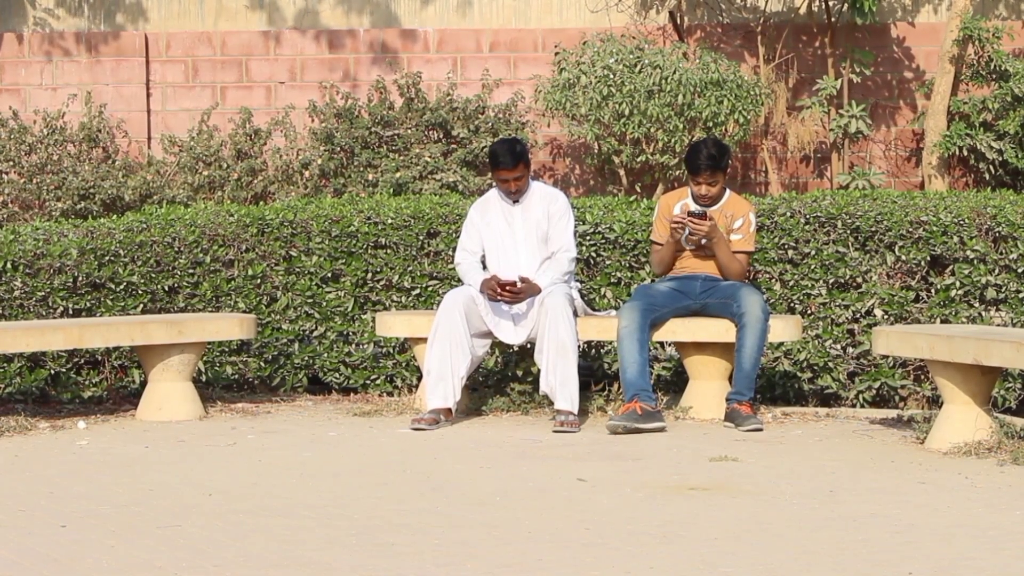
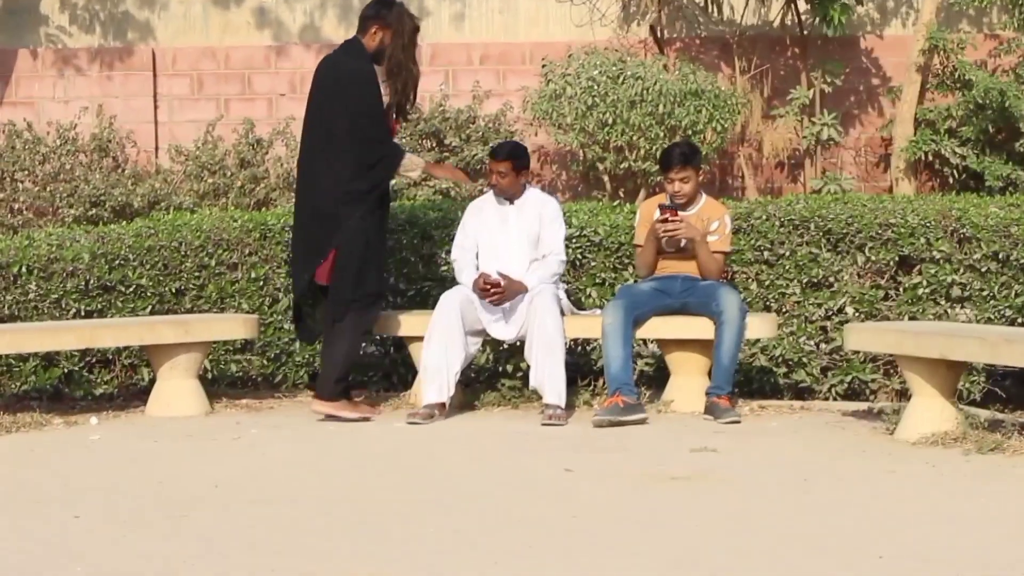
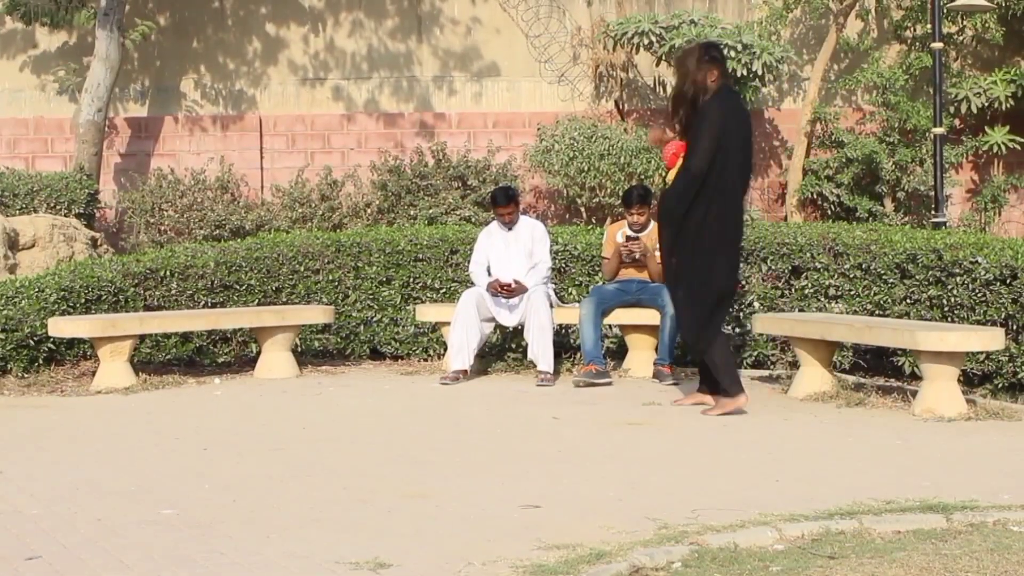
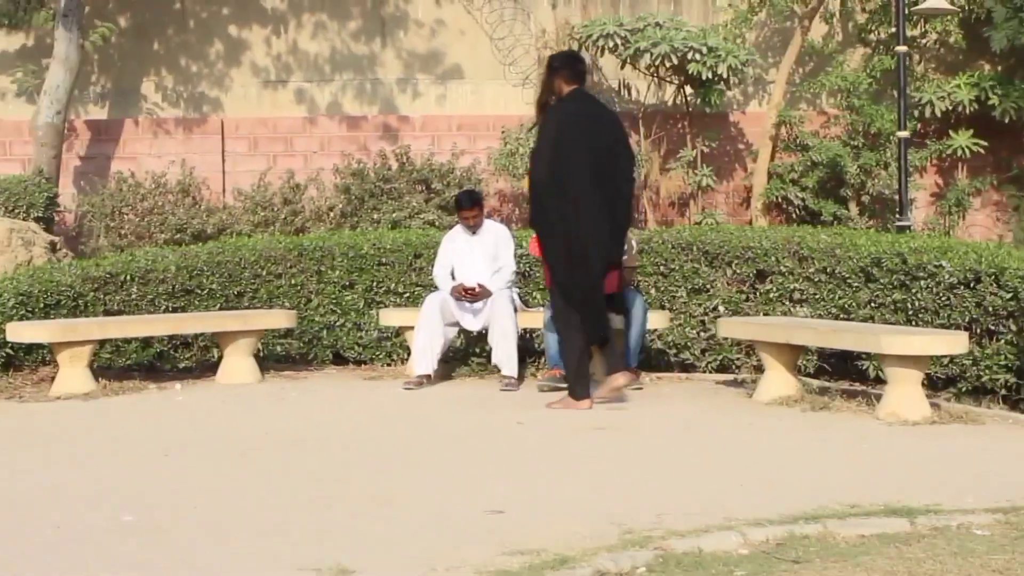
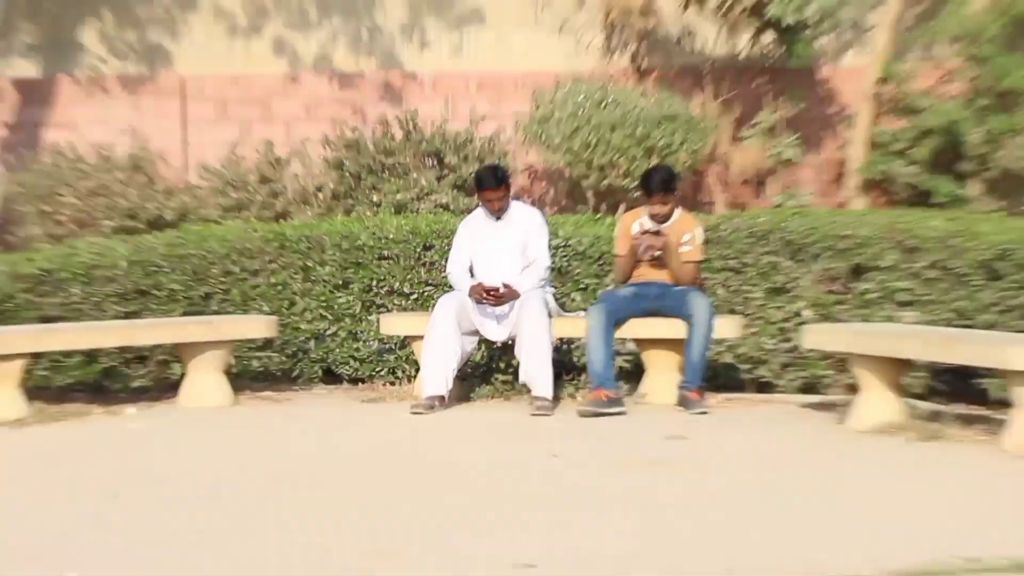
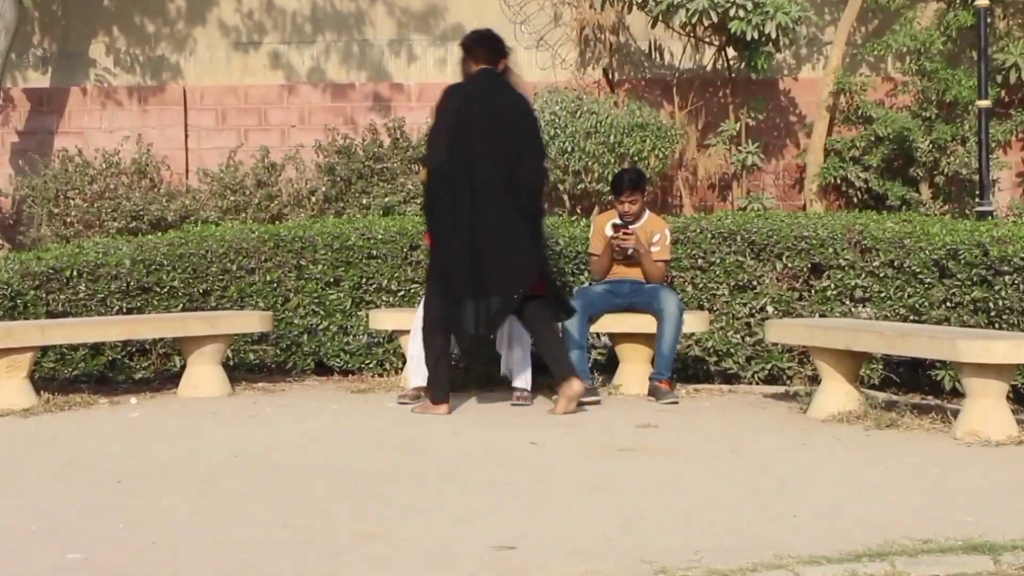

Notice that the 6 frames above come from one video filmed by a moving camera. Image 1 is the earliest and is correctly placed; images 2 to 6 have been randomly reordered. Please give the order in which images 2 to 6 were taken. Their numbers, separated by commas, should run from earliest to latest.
5, 3, 4, 6, 2
